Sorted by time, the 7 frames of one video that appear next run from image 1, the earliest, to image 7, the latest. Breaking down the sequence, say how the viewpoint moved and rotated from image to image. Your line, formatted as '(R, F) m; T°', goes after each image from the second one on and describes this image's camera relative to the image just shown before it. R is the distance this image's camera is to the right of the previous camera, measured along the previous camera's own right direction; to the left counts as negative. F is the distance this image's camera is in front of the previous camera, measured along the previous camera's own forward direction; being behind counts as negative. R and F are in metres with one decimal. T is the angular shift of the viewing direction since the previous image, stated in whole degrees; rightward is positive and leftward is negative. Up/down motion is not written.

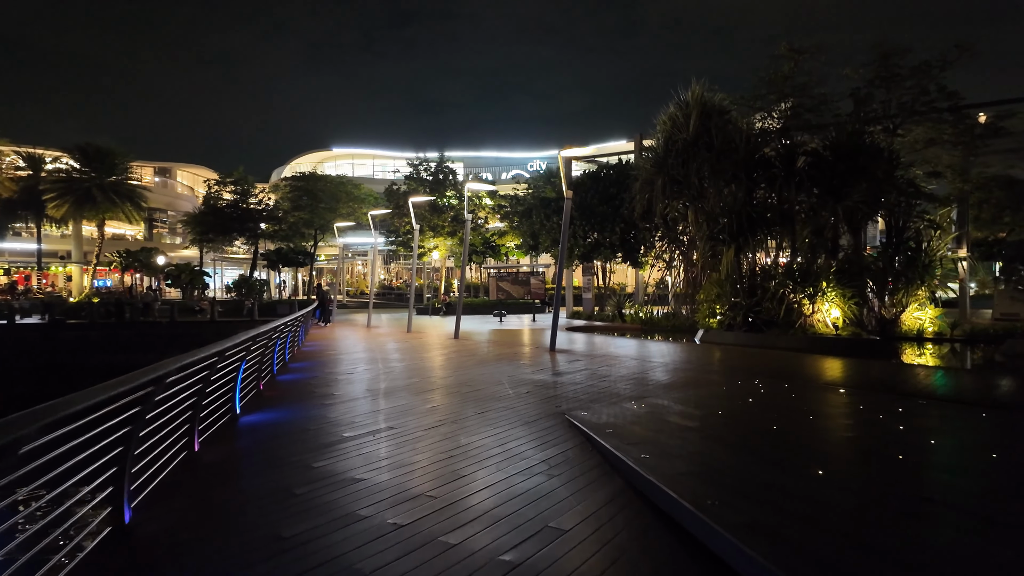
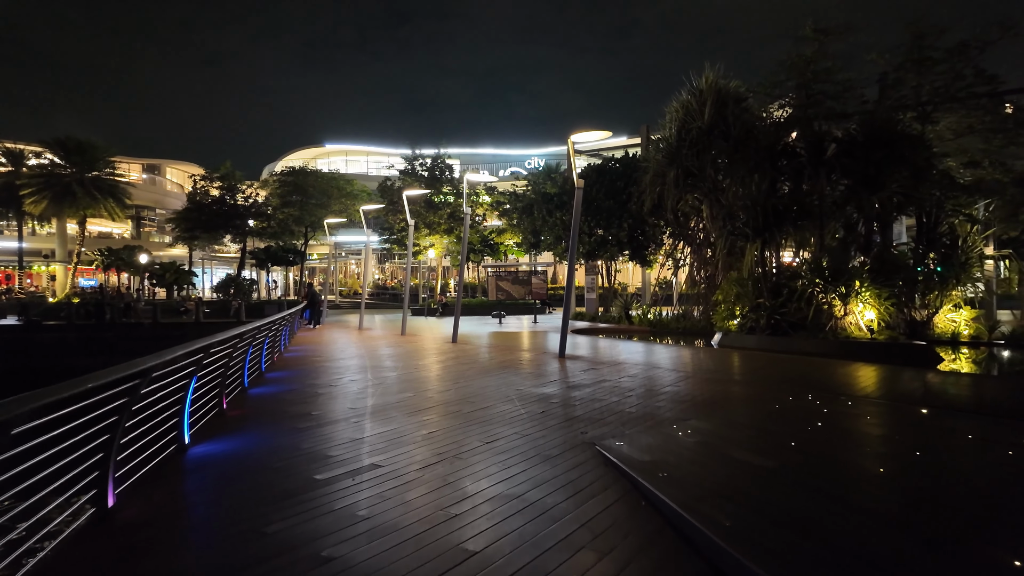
(-0.2, +1.2) m; 0°
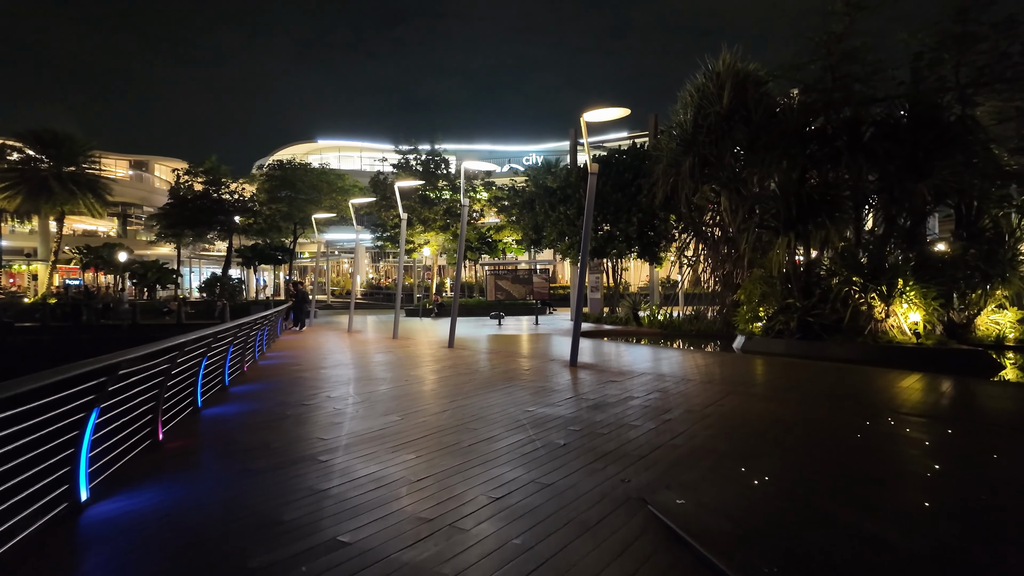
(-0.1, +1.3) m; 0°
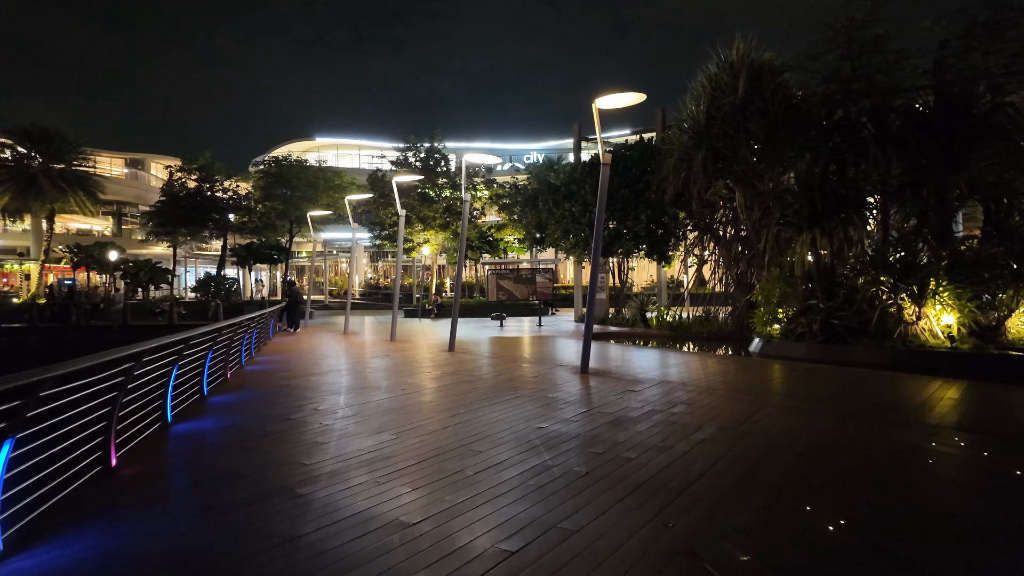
(-0.1, +0.7) m; 0°
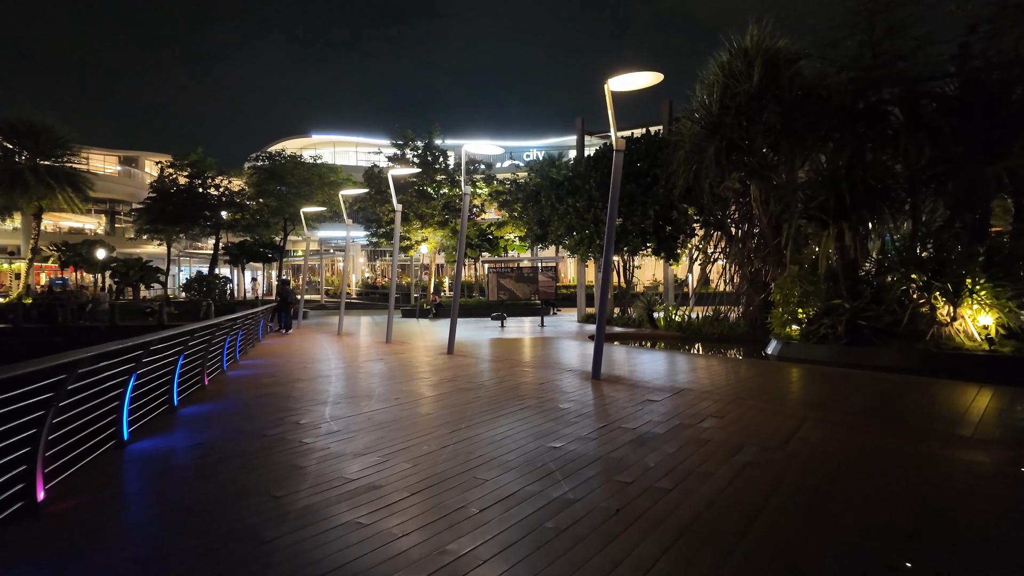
(-0.1, +0.7) m; 0°
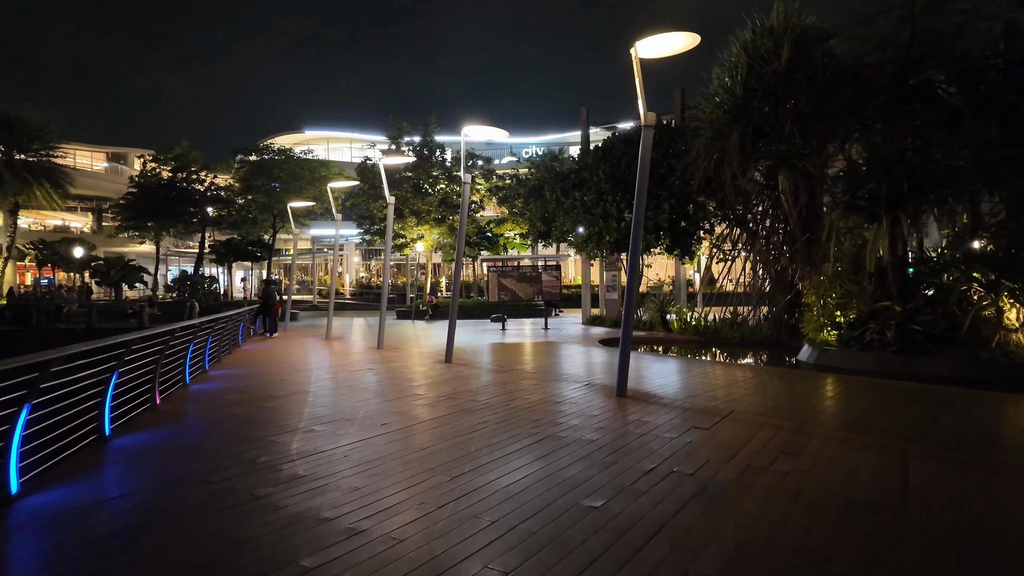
(-0.1, +1.2) m; 0°
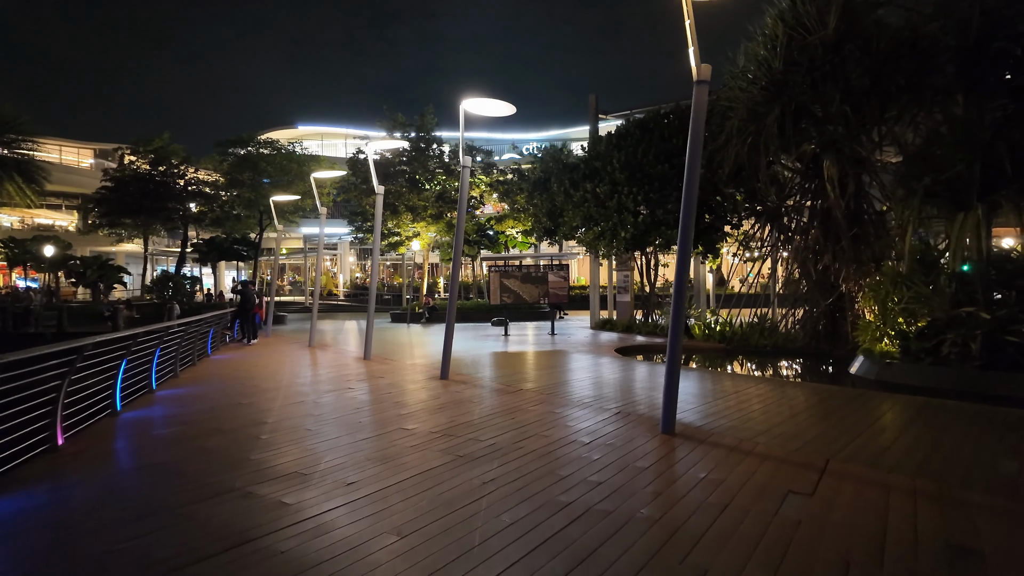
(-0.1, +1.5) m; 0°
